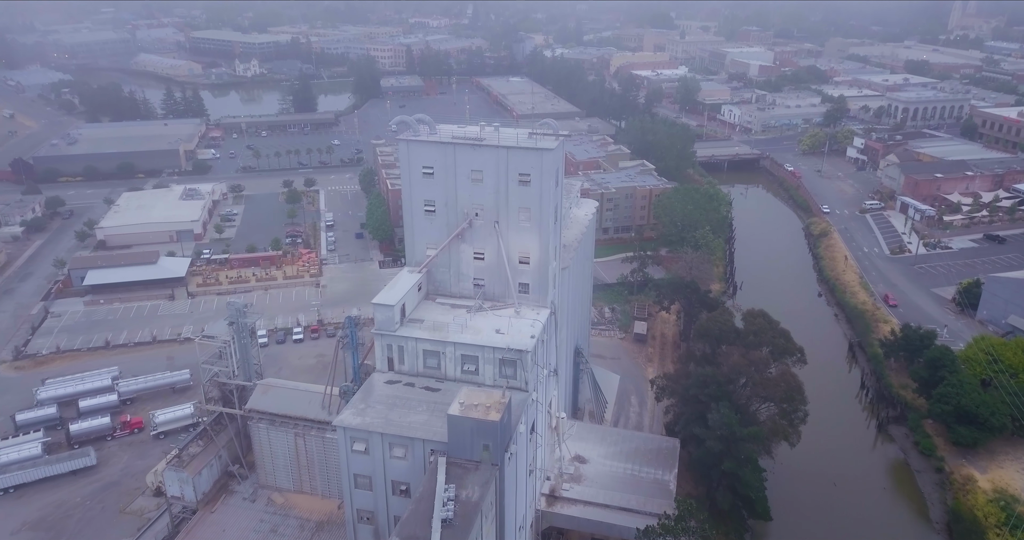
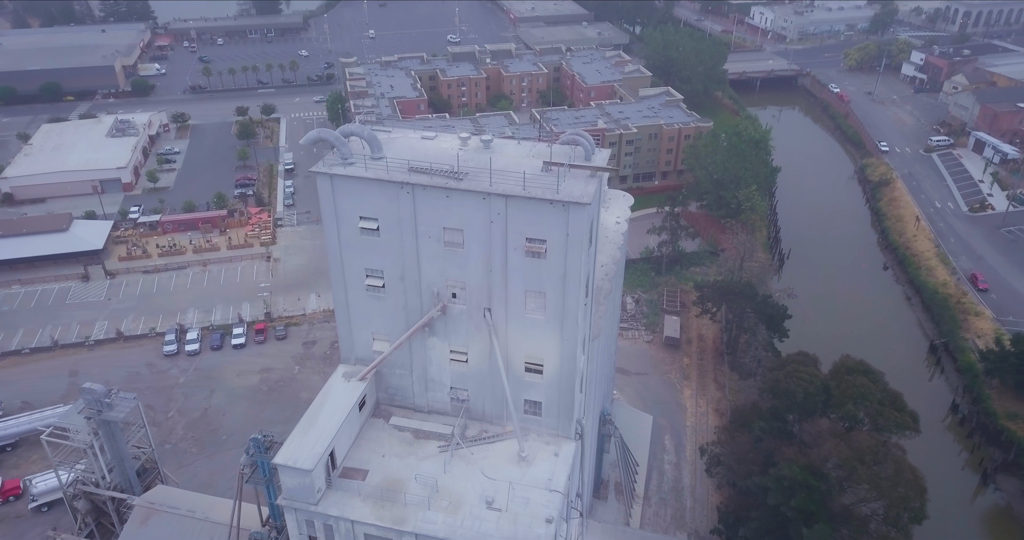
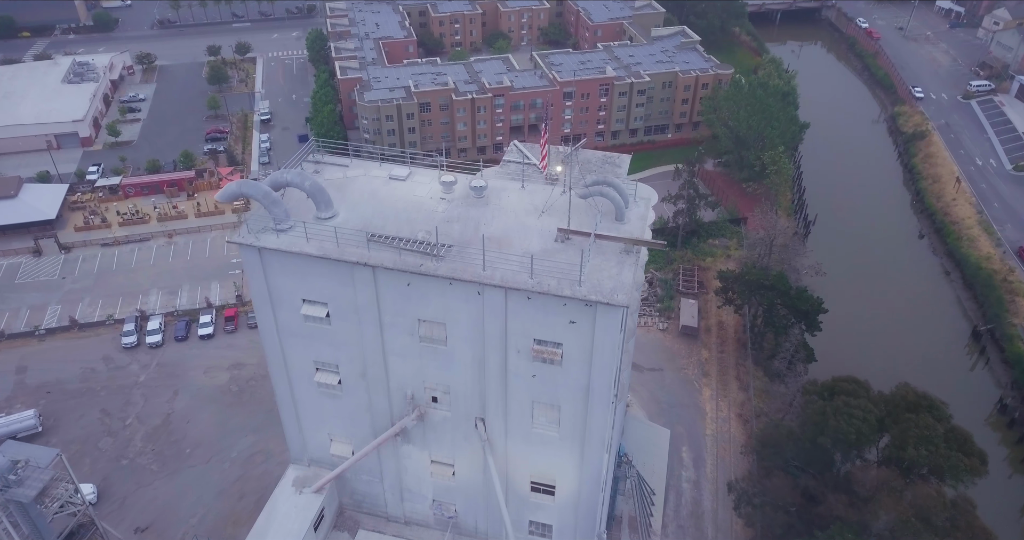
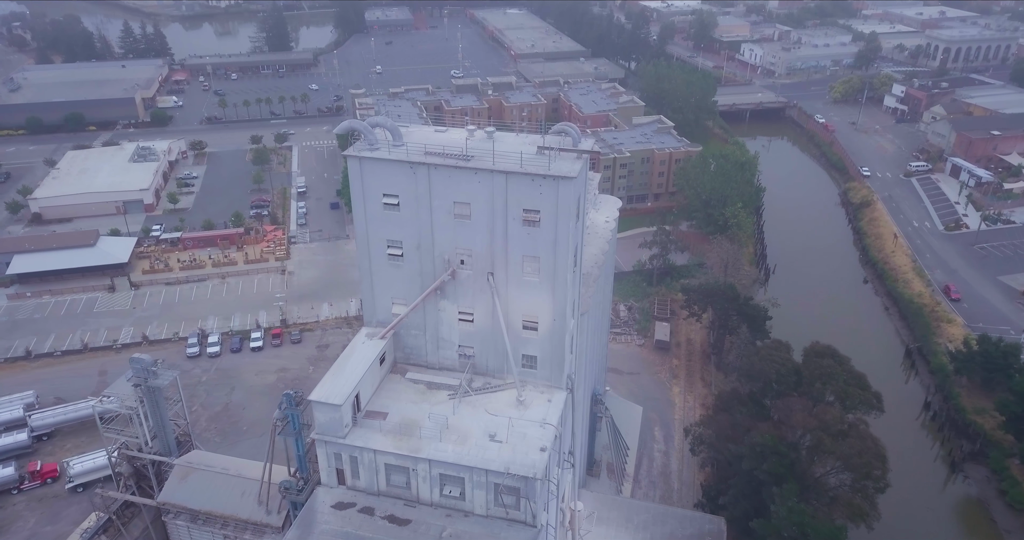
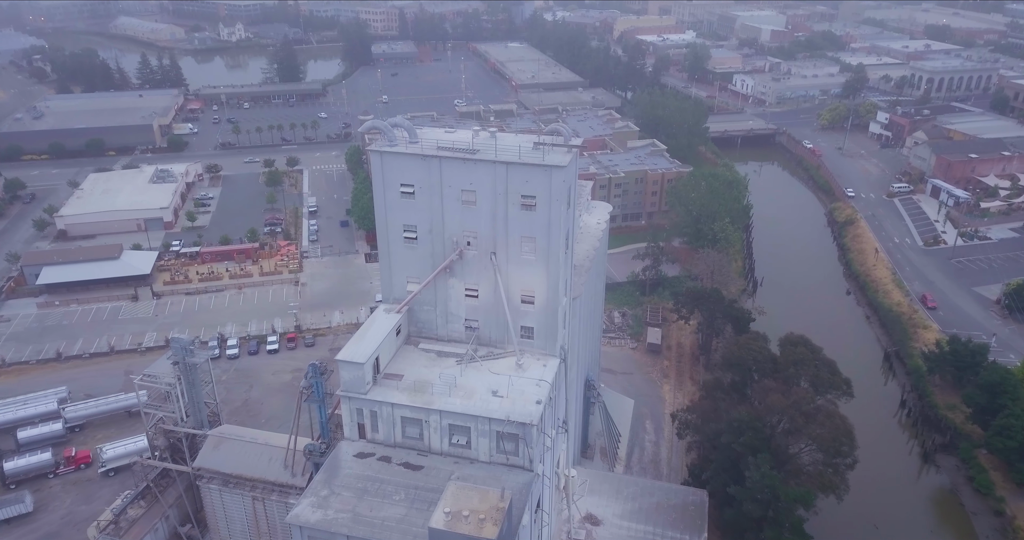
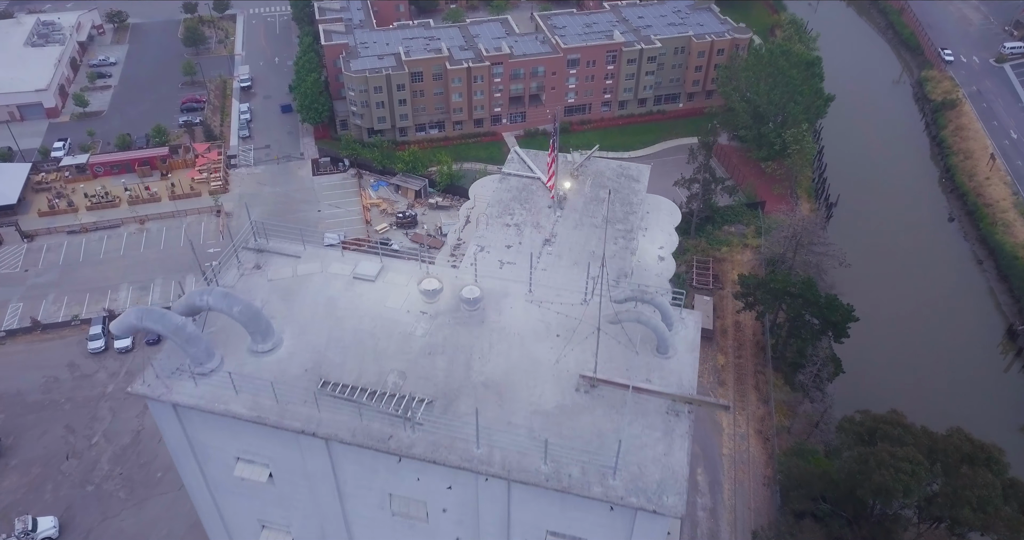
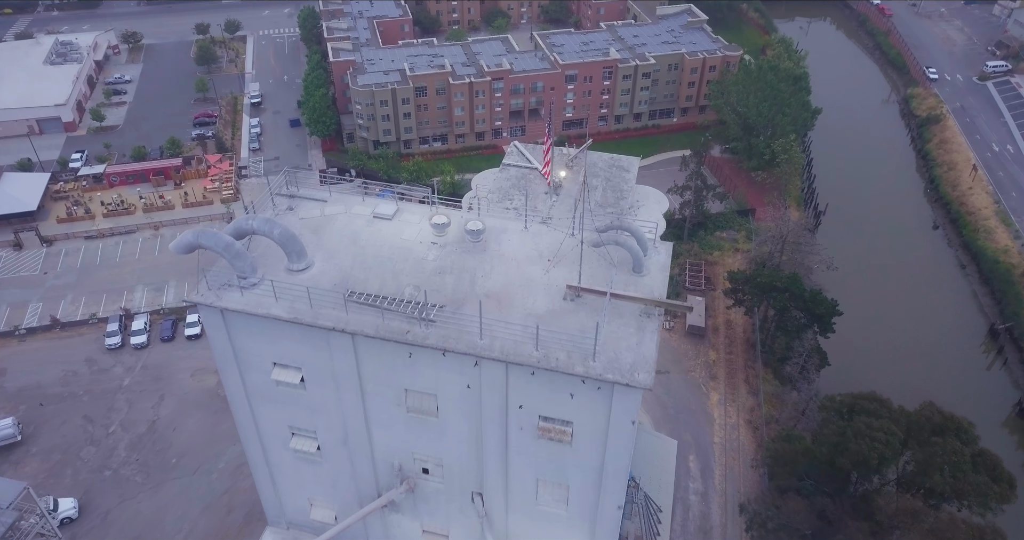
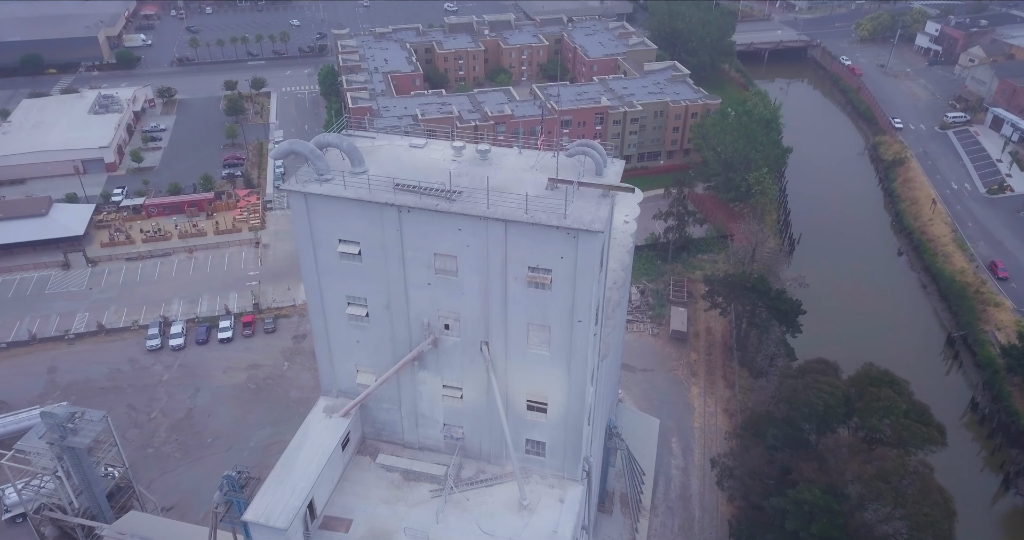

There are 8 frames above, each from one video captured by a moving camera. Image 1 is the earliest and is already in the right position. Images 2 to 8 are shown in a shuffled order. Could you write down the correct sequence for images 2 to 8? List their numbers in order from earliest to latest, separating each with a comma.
5, 4, 2, 8, 3, 7, 6
